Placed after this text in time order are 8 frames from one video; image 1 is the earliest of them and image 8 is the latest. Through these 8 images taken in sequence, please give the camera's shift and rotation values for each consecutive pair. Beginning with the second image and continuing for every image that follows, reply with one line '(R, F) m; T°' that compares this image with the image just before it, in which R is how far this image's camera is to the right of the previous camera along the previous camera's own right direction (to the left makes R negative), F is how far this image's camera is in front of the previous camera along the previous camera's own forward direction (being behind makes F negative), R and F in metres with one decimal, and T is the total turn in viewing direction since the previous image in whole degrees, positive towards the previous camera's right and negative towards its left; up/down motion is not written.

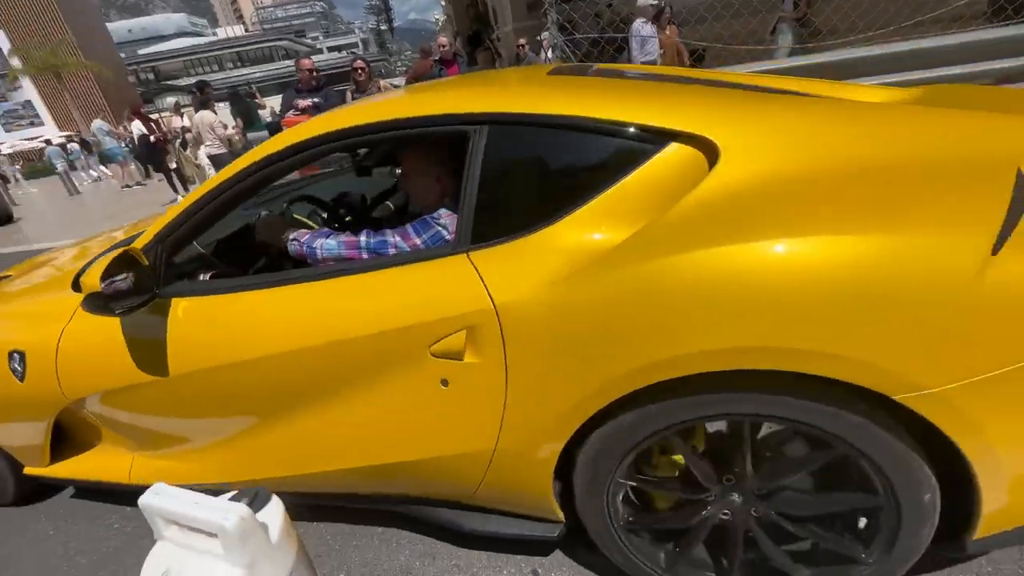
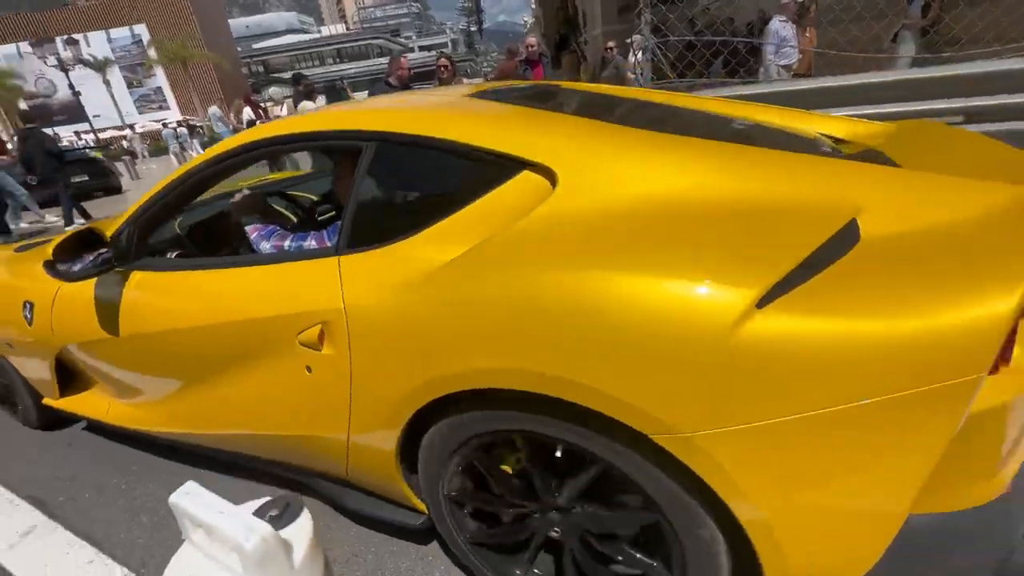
(0.0, +0.1) m; -8°
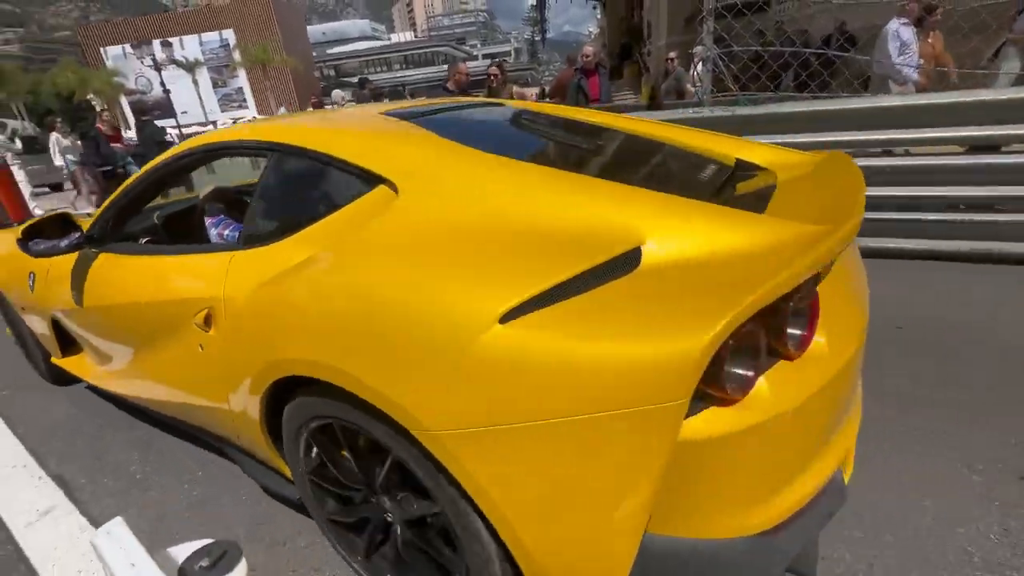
(+0.1, +0.1) m; -6°
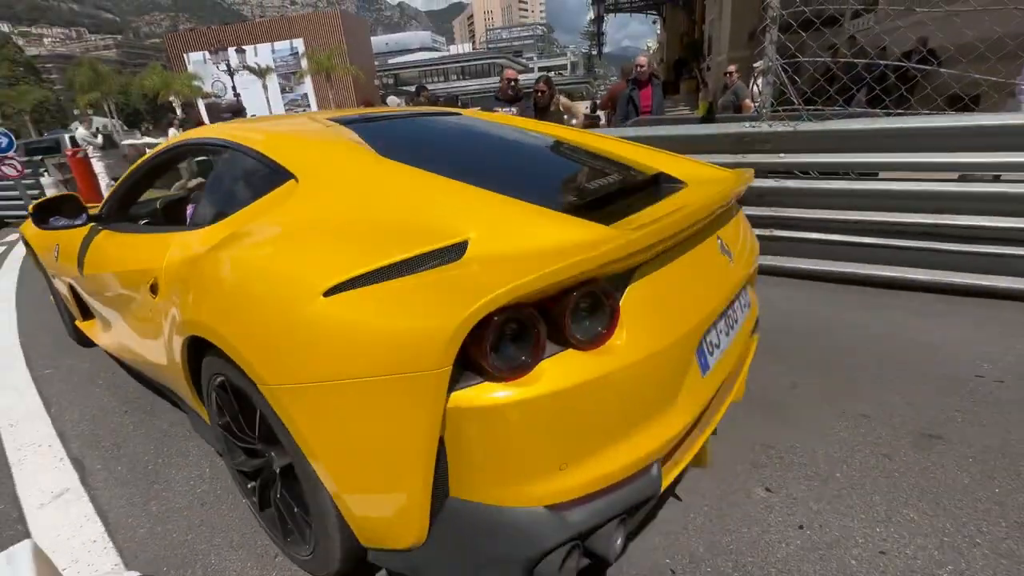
(+0.1, +0.1) m; -5°
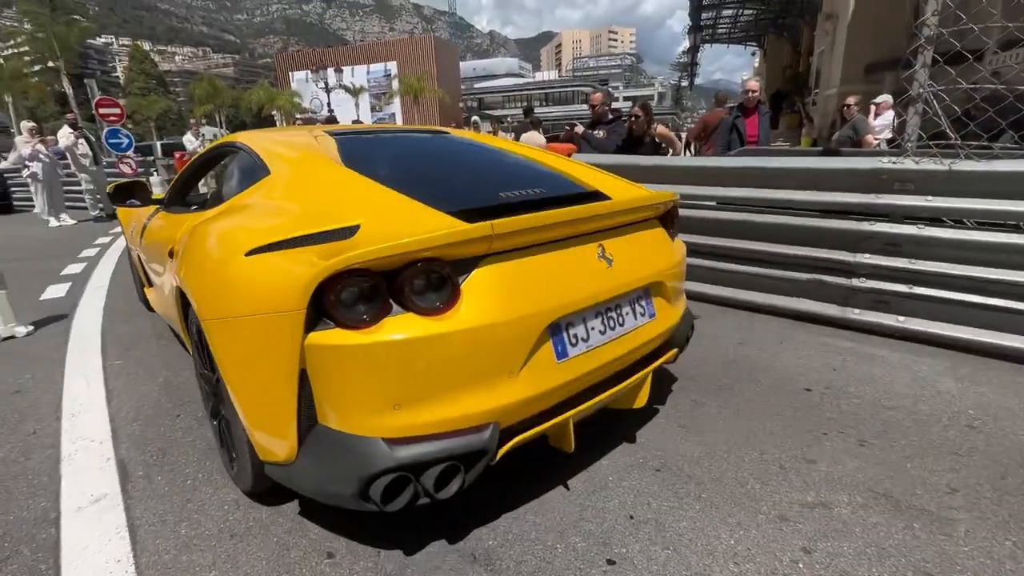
(-0.1, +0.3) m; -7°
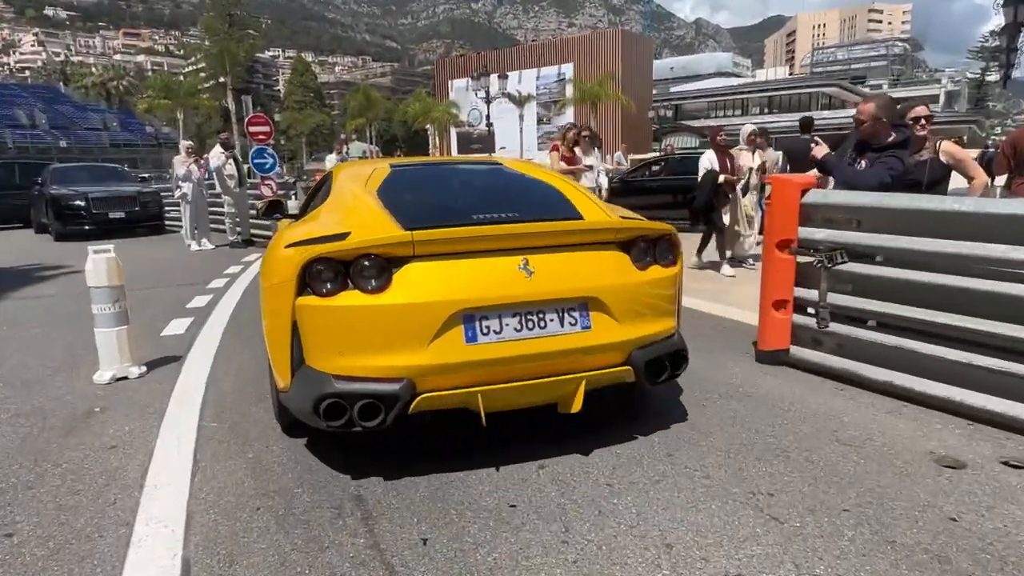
(-0.6, +1.3) m; -16°
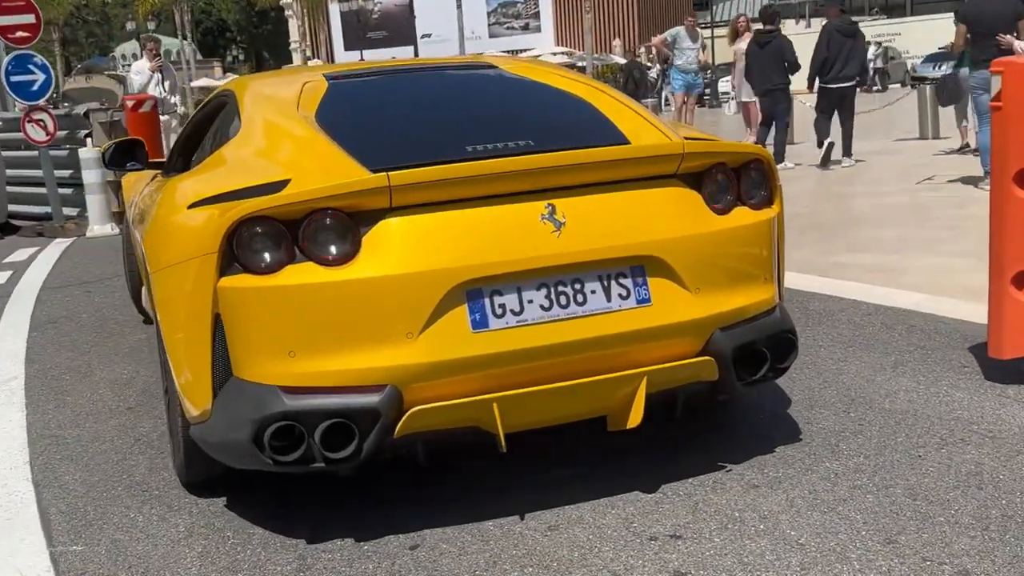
(-0.7, +2.0) m; +5°
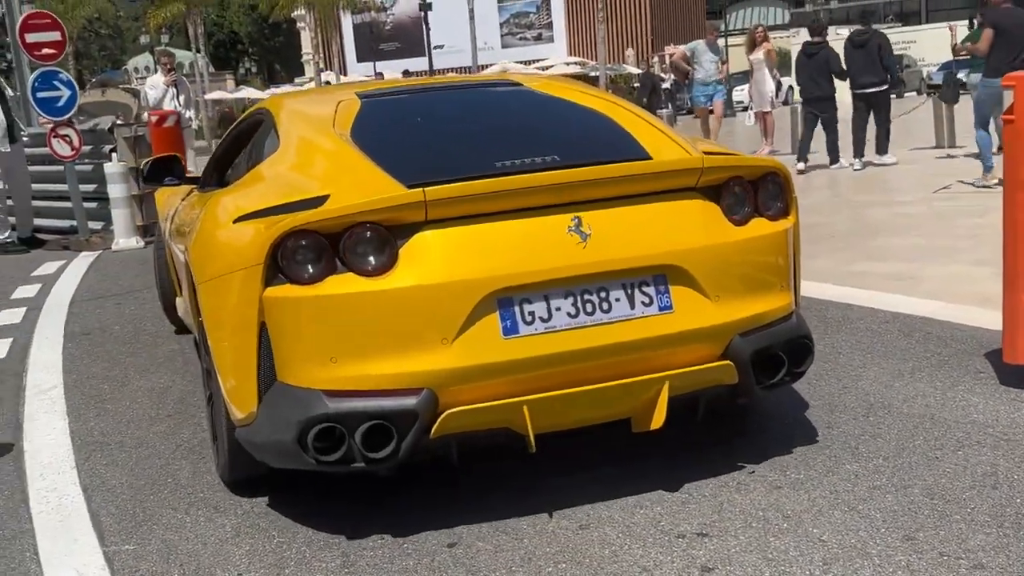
(-0.1, -0.2) m; -2°
